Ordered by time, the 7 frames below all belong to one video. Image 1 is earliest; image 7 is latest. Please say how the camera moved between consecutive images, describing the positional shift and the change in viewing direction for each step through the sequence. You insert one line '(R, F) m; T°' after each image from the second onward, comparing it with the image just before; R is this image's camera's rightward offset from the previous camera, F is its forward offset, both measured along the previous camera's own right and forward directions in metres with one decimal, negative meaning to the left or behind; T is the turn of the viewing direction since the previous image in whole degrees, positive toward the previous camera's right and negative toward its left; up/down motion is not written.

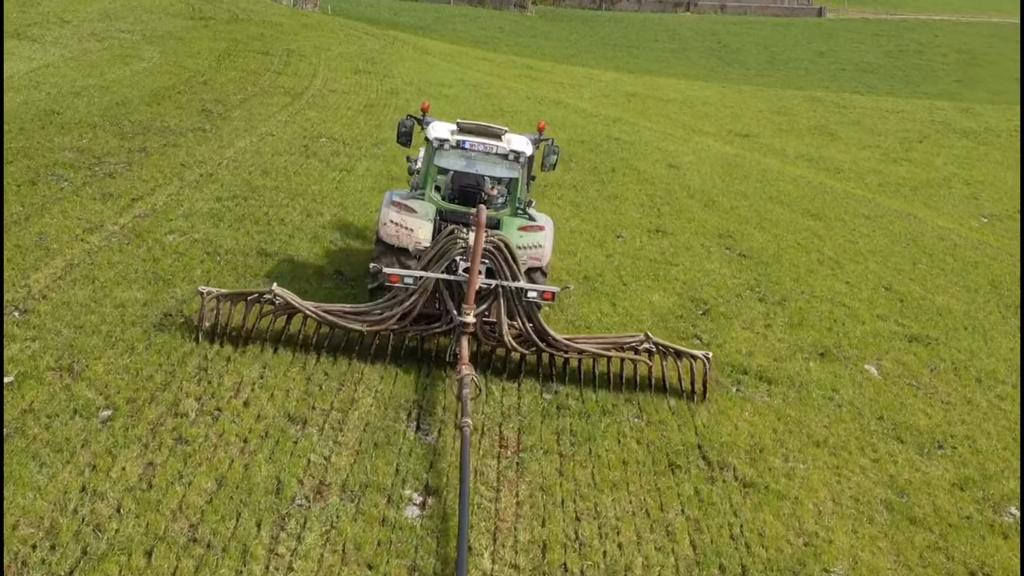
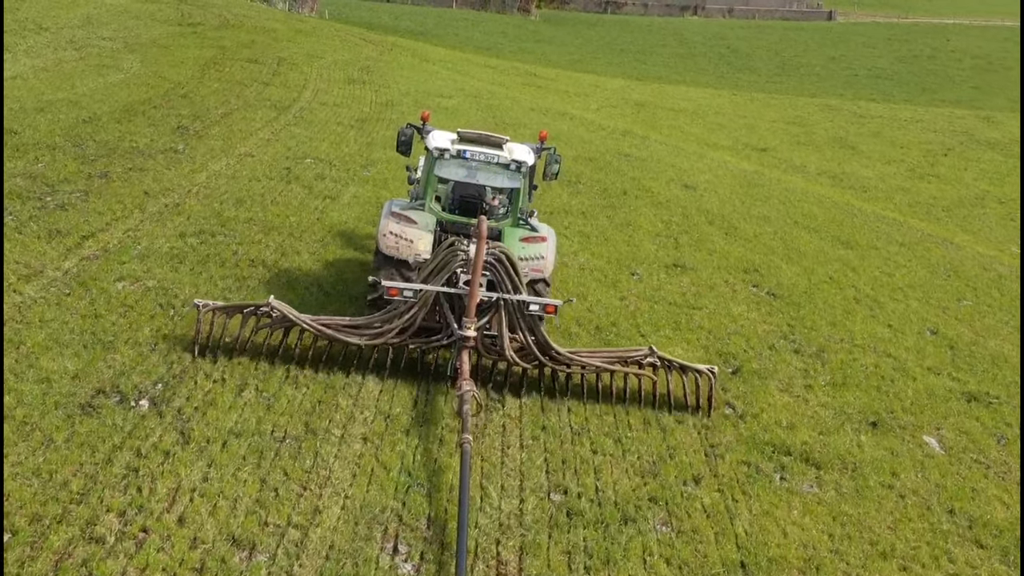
(0.0, +1.4) m; 0°
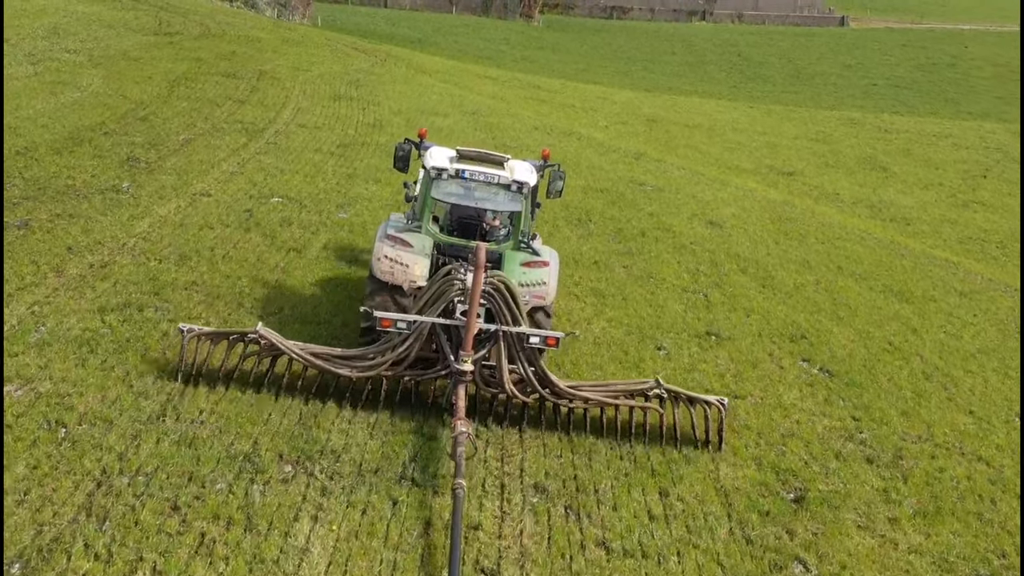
(0.0, +2.1) m; 0°
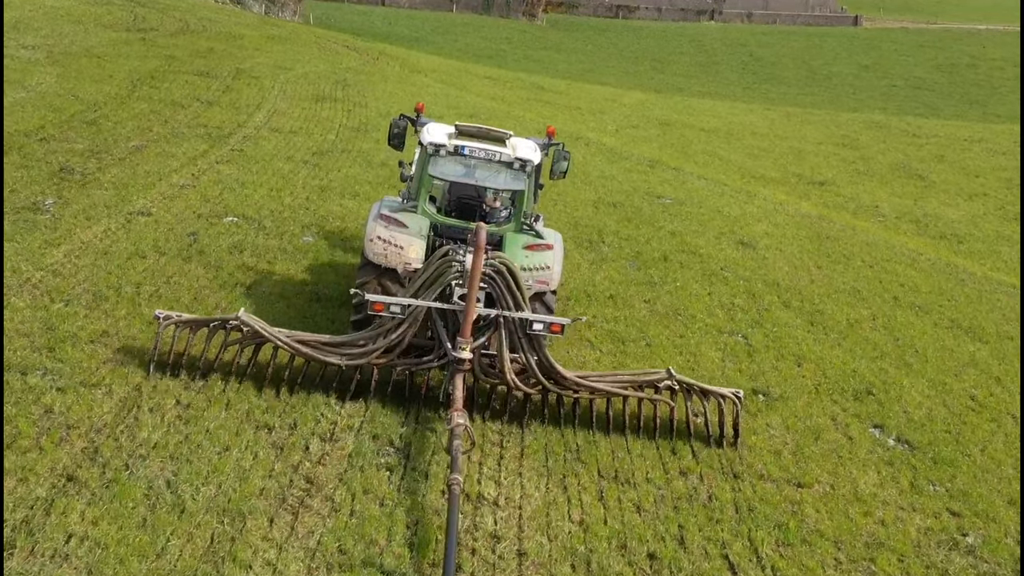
(0.0, +2.0) m; 0°
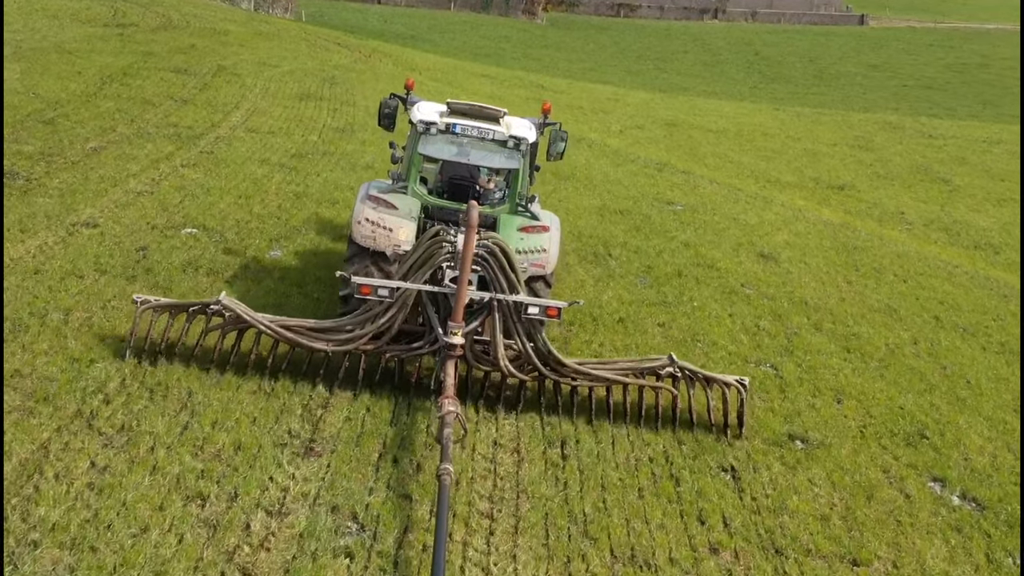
(0.0, +1.2) m; 0°
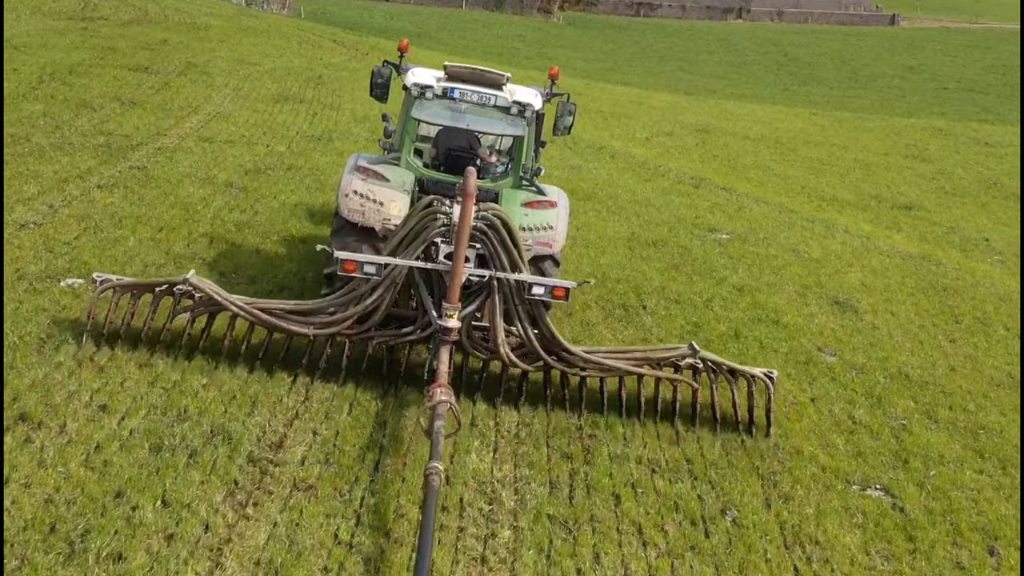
(+0.1, +2.6) m; -1°
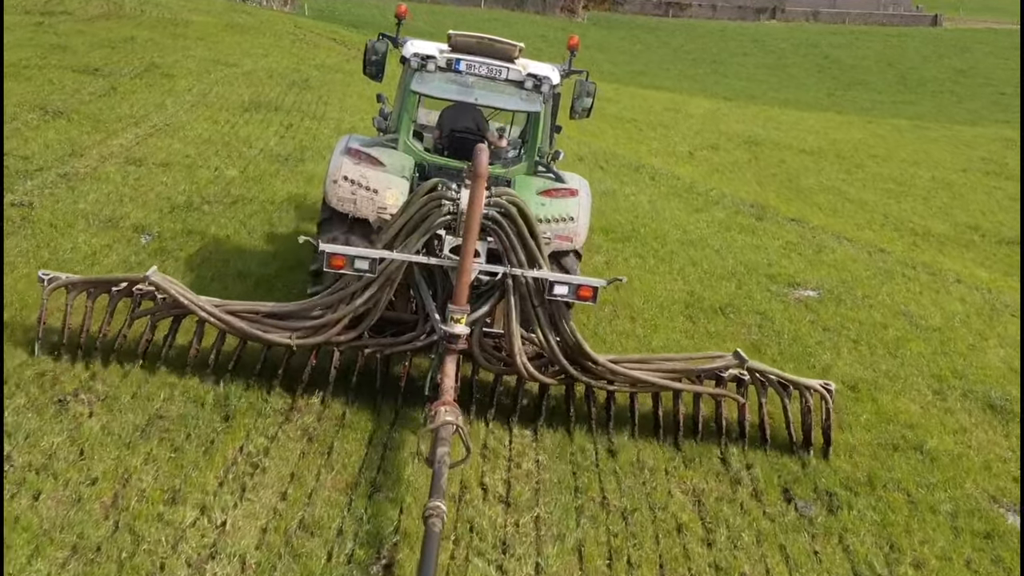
(0.0, +2.8) m; -1°
